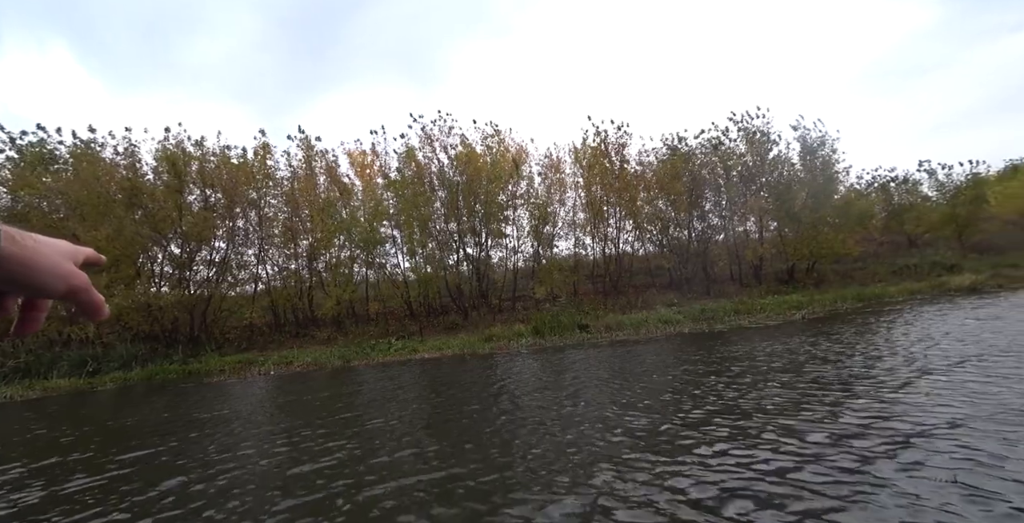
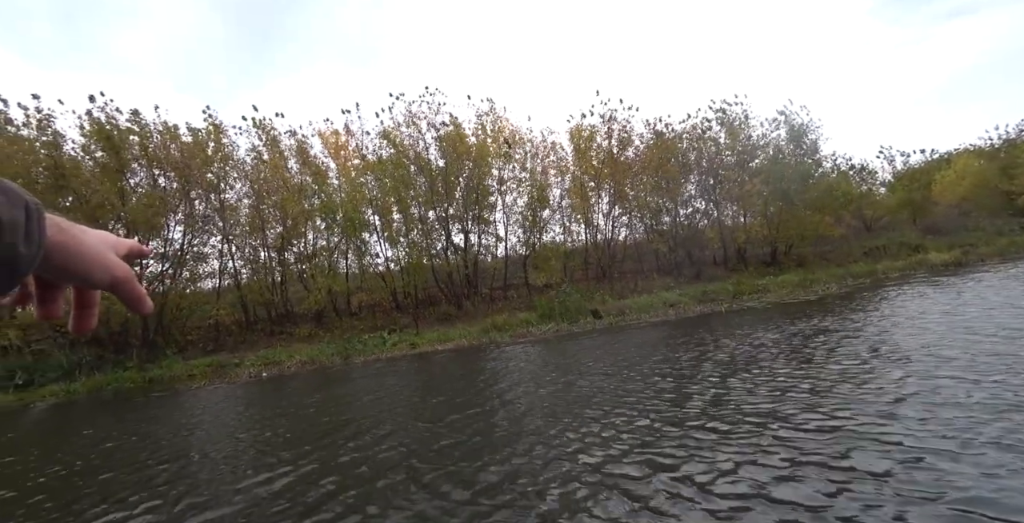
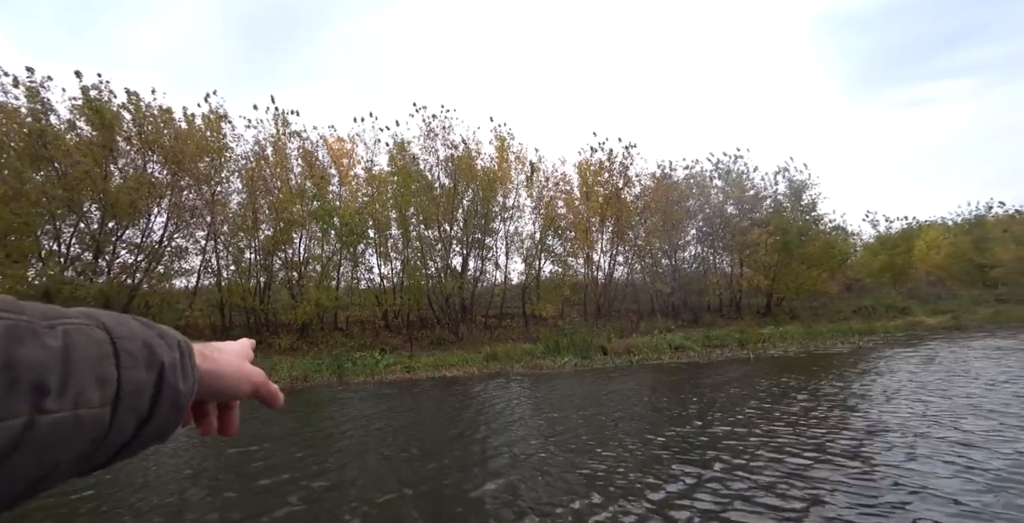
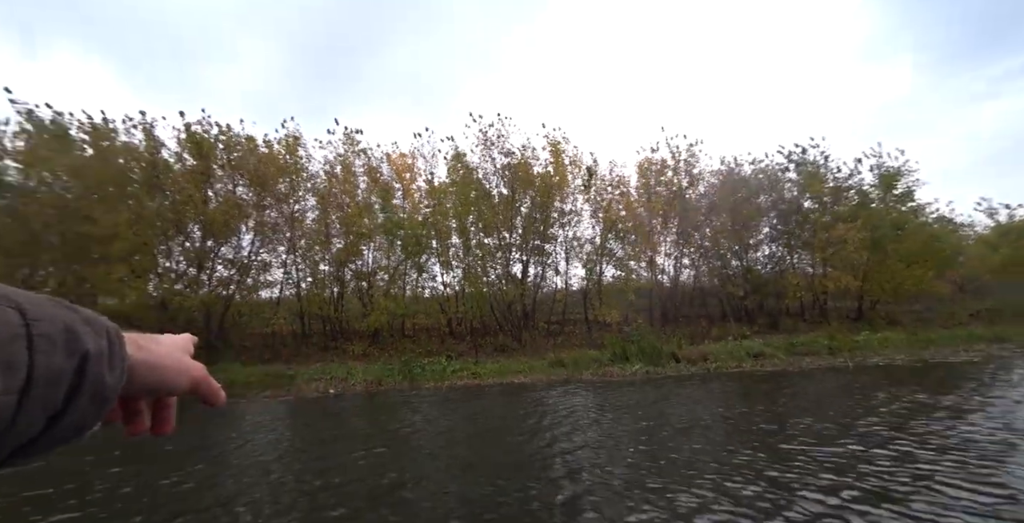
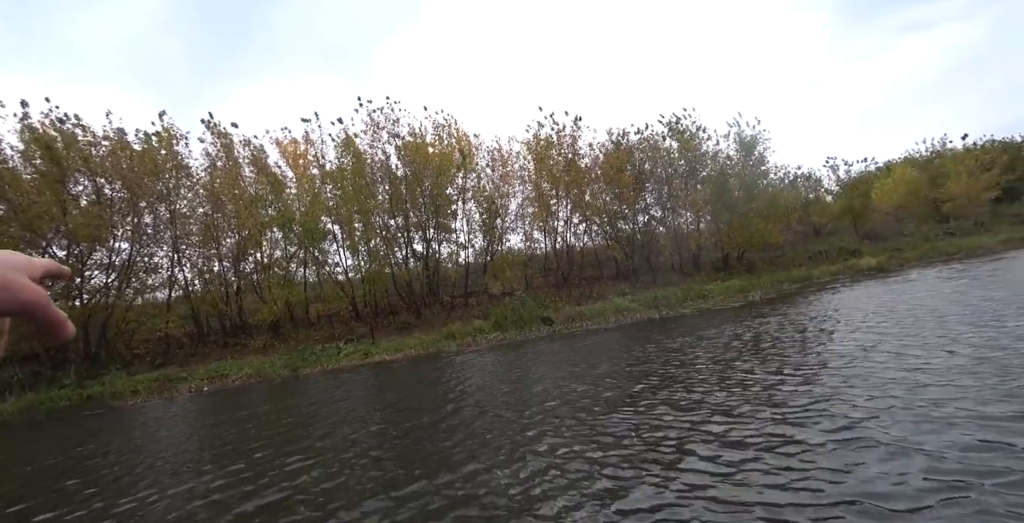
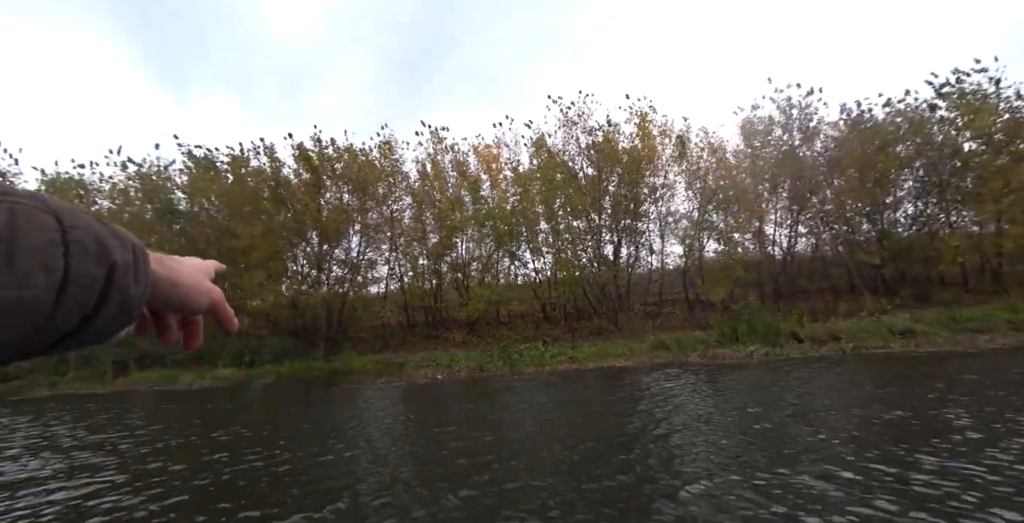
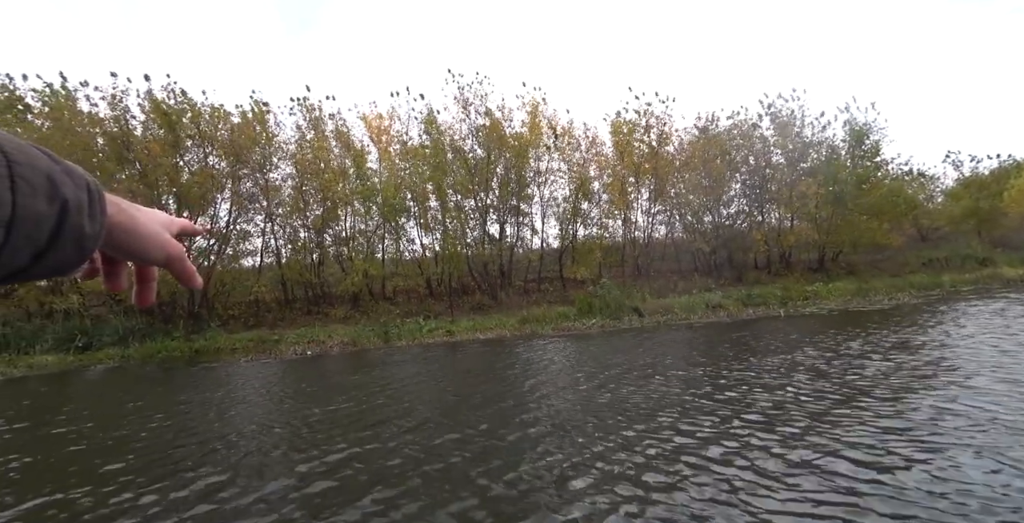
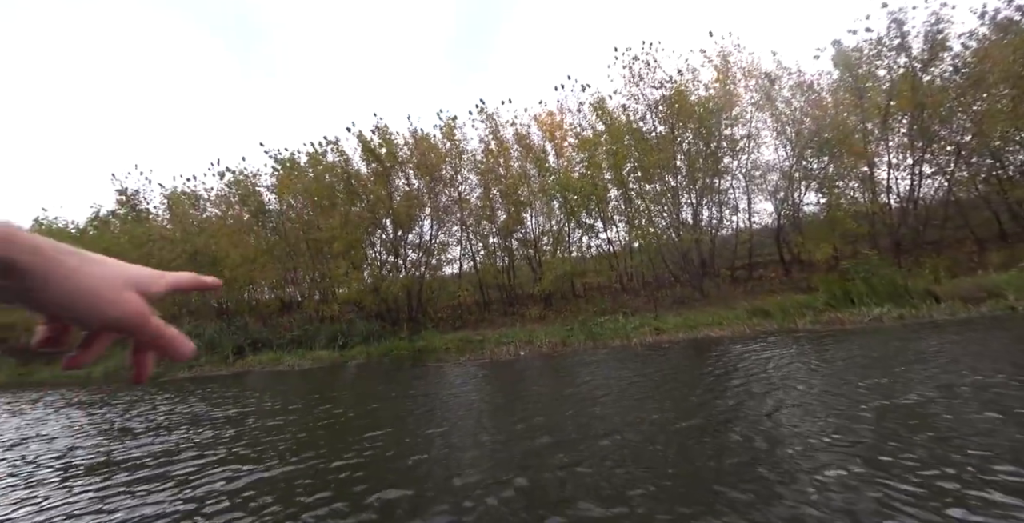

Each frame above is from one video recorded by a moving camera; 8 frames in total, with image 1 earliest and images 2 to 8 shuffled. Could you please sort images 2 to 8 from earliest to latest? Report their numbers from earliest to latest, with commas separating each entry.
5, 2, 7, 3, 4, 6, 8
